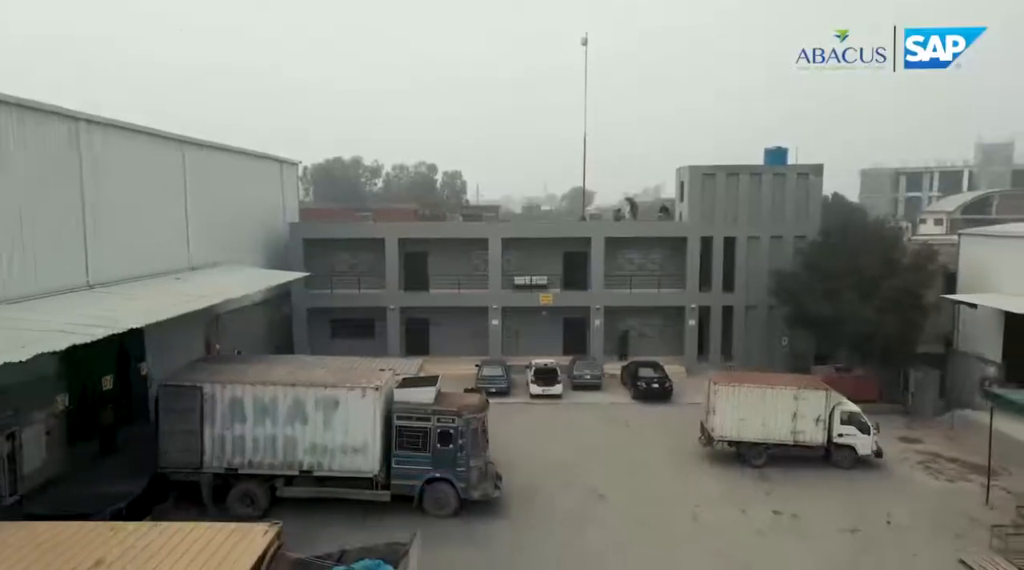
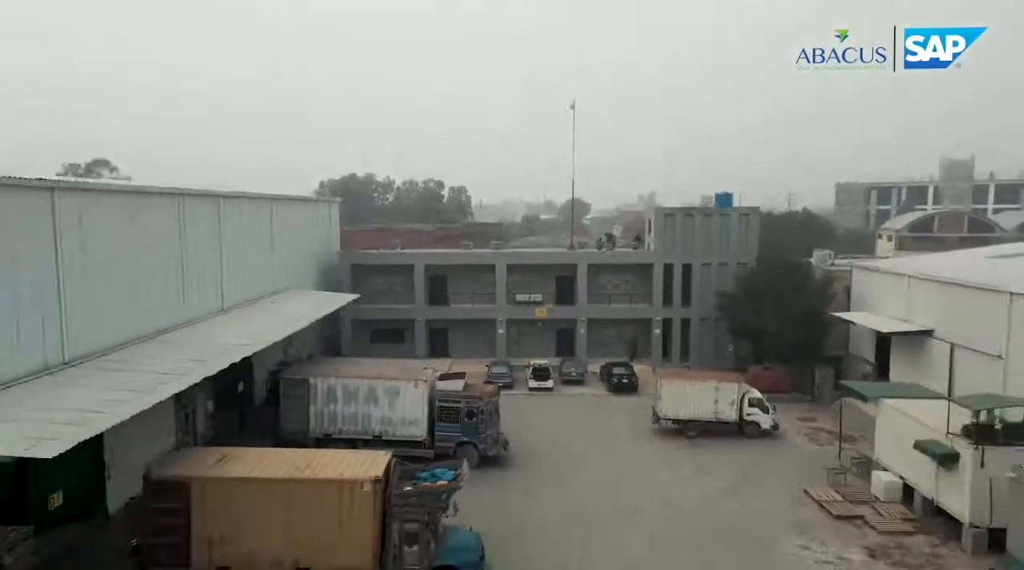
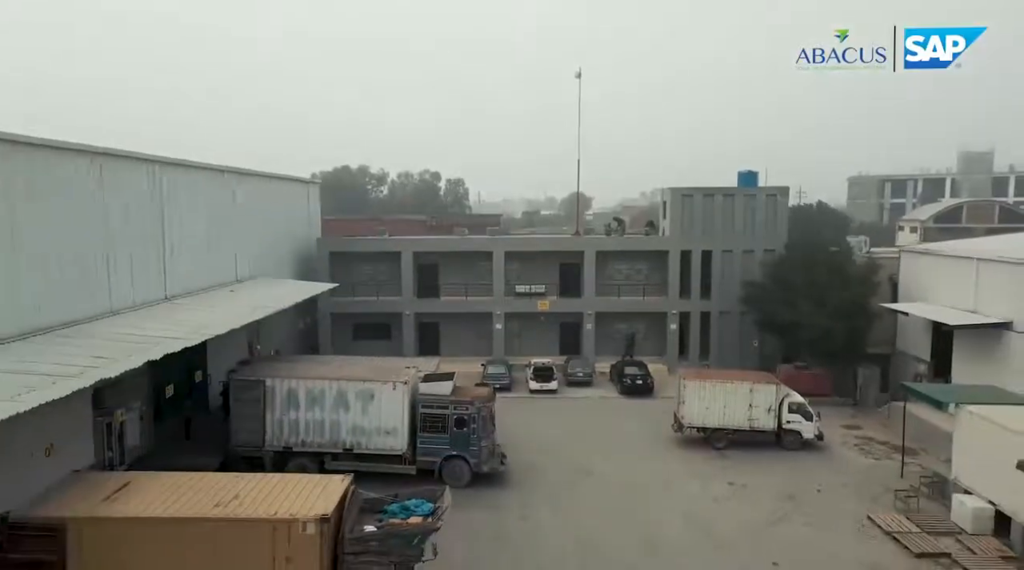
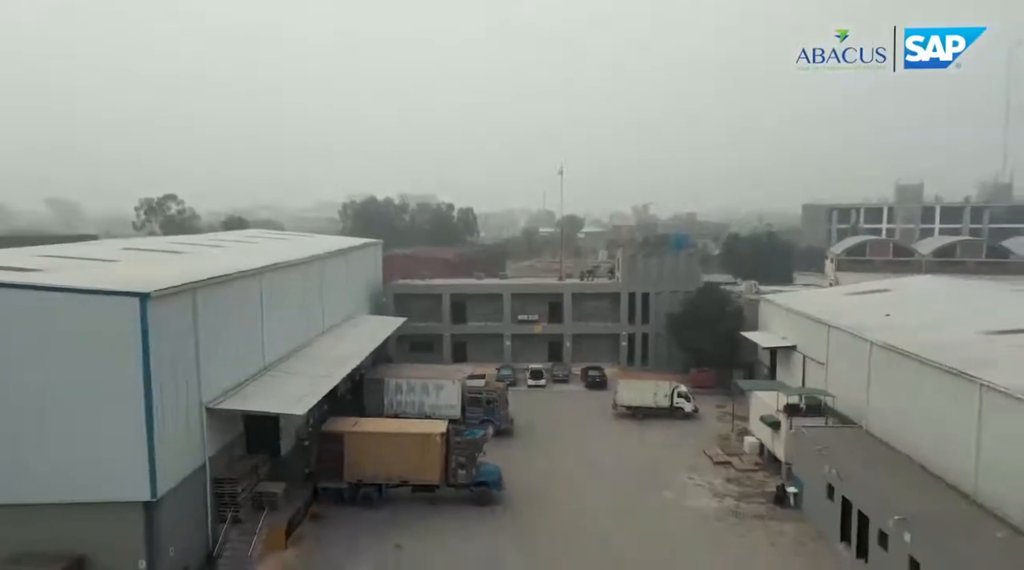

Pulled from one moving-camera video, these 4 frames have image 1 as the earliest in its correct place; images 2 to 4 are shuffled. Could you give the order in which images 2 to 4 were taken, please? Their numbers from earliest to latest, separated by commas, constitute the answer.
3, 2, 4
